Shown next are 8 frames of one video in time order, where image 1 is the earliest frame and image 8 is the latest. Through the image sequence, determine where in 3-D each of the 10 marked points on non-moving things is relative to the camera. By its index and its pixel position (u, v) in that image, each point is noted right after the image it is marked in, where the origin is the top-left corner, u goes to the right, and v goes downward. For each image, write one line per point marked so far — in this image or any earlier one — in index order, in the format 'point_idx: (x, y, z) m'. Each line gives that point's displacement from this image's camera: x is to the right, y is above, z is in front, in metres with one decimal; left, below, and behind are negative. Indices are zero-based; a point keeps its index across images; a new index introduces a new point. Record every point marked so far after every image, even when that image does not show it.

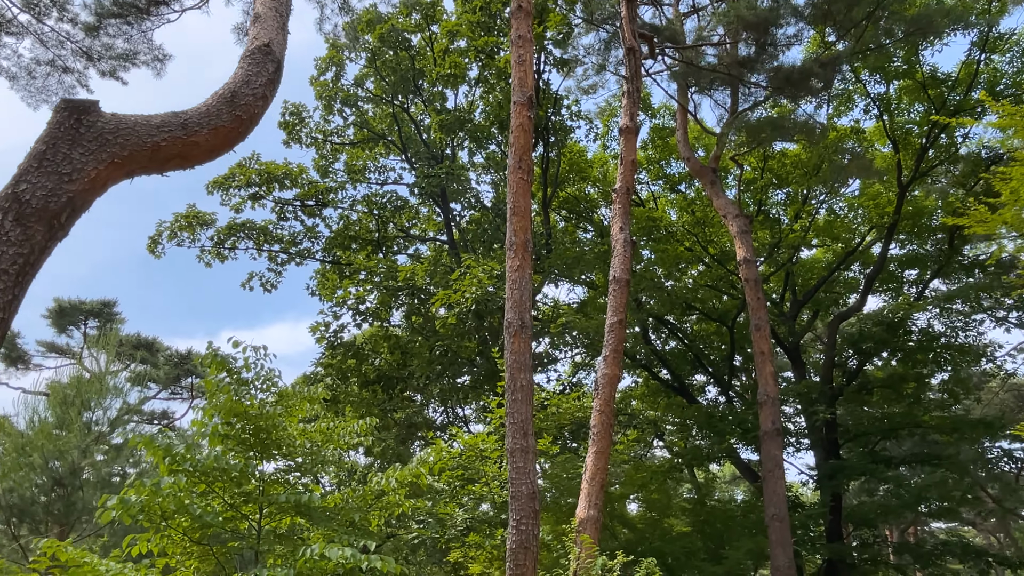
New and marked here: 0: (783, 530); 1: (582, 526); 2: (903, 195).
0: (+3.5, -3.1, +8.9) m
1: (+0.6, -1.9, +5.6) m
2: (+8.0, +1.9, +14.2) m
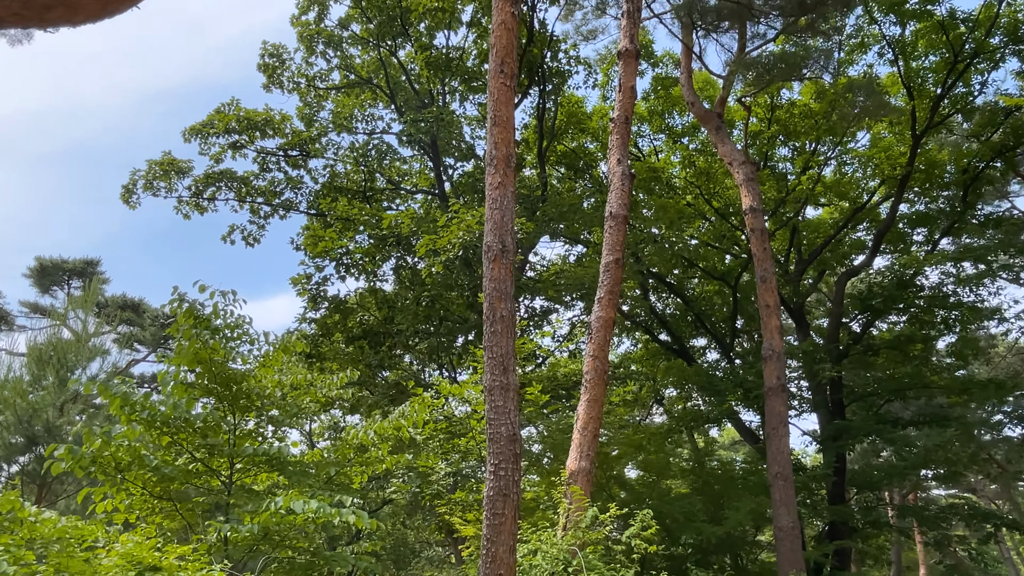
0: (+3.3, -2.4, +8.5) m
1: (+0.5, -1.4, +5.1) m
2: (+7.9, +2.8, +13.5) m
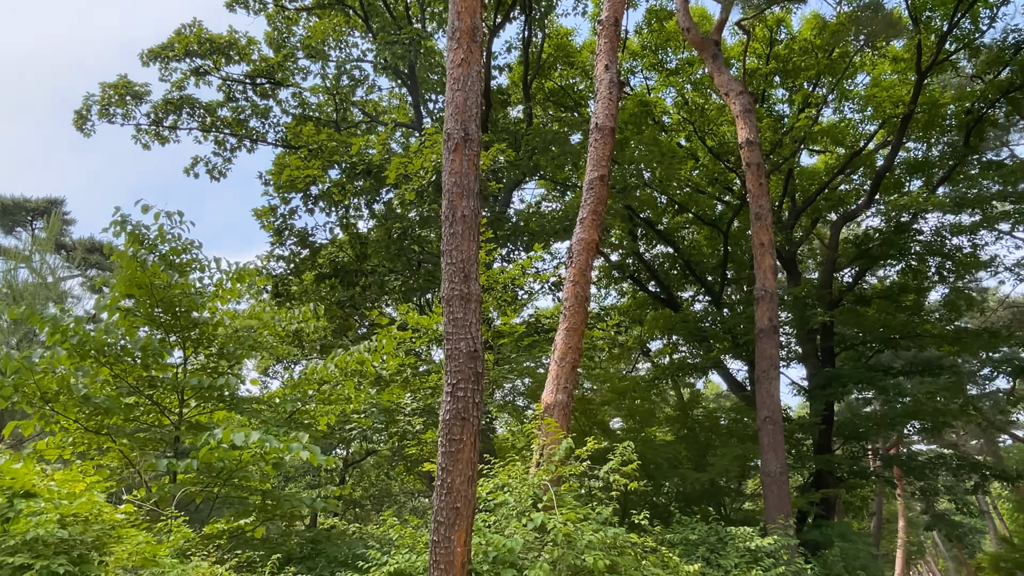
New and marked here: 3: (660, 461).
0: (+3.1, -1.7, +8.1) m
1: (+0.2, -0.8, +4.6) m
2: (+7.6, +3.8, +12.9) m
3: (+2.2, -2.6, +10.5) m
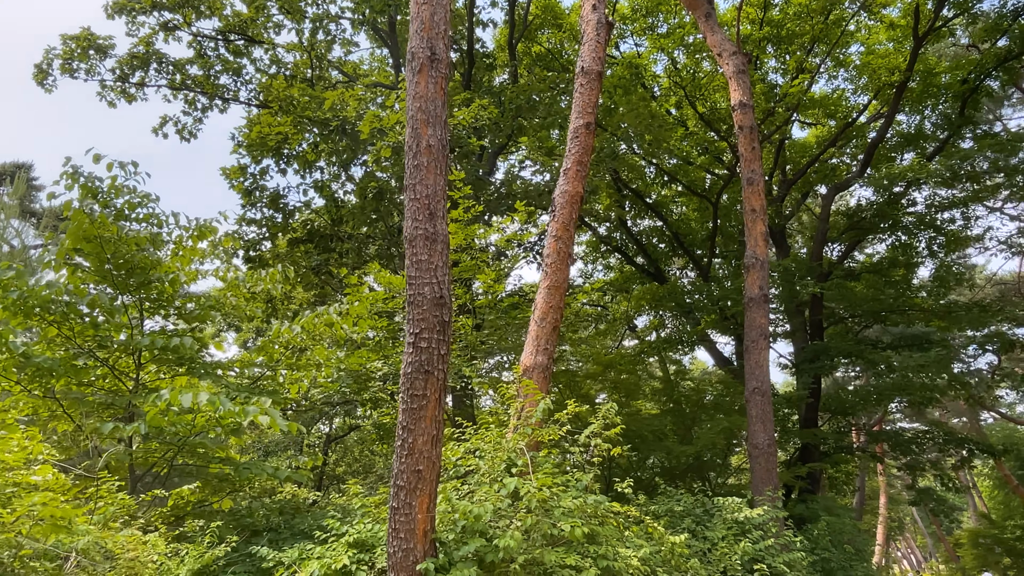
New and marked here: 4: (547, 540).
0: (+2.9, -1.3, +7.9) m
1: (+0.1, -0.5, +4.3) m
2: (+7.3, +4.3, +12.6) m
3: (+2.0, -2.1, +10.3) m
4: (+0.2, -1.1, +3.1) m
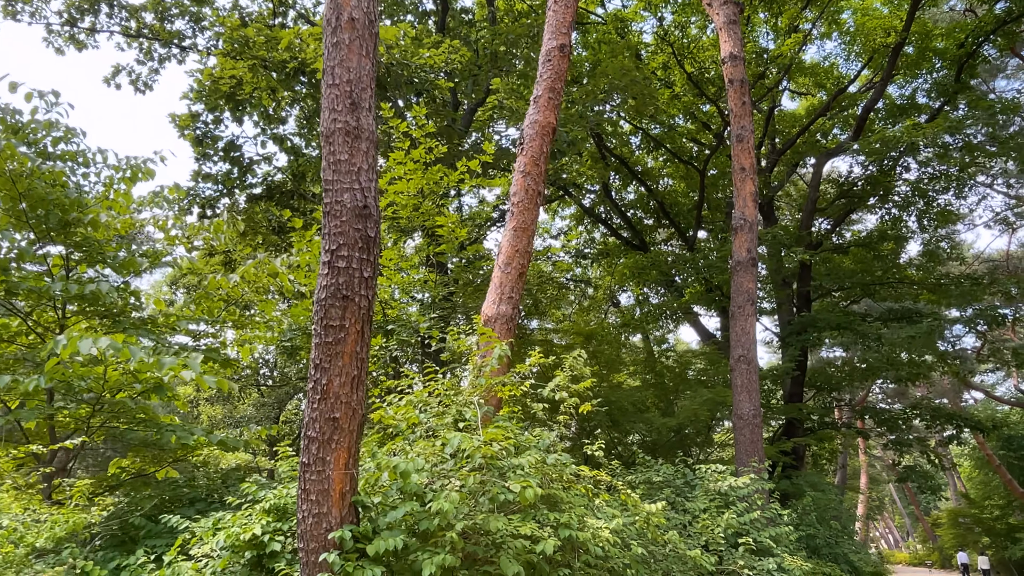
0: (+2.6, -0.9, +7.4) m
1: (-0.1, -0.2, +3.8) m
2: (+7.0, +4.8, +12.1) m
3: (+1.6, -1.7, +9.9) m
4: (-0.1, -0.8, +2.6) m
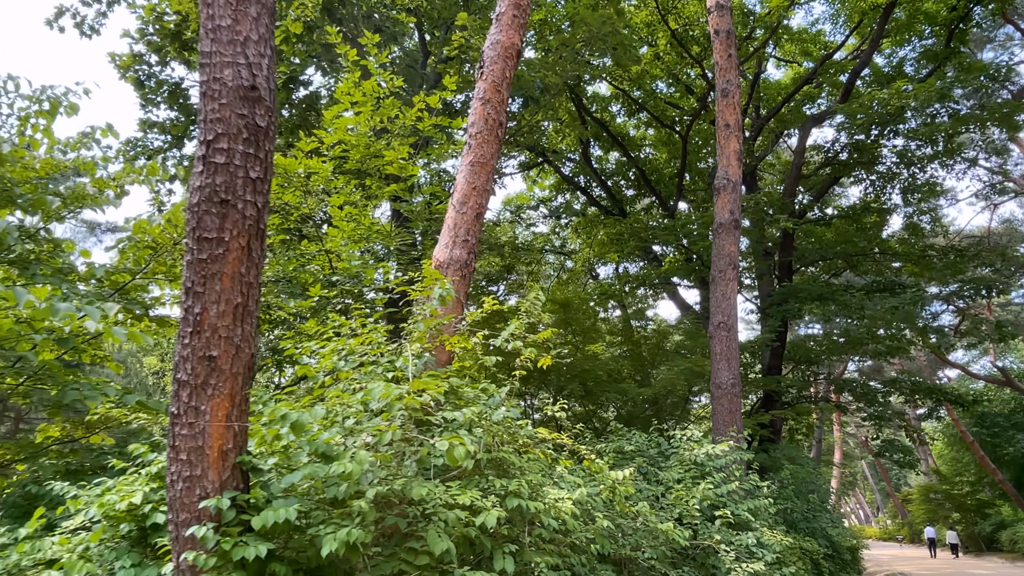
0: (+2.2, -0.5, +7.1) m
1: (-0.4, +0.1, +3.4) m
2: (+6.6, +5.2, +11.7) m
3: (+1.2, -1.2, +9.5) m
4: (-0.3, -0.5, +2.1) m
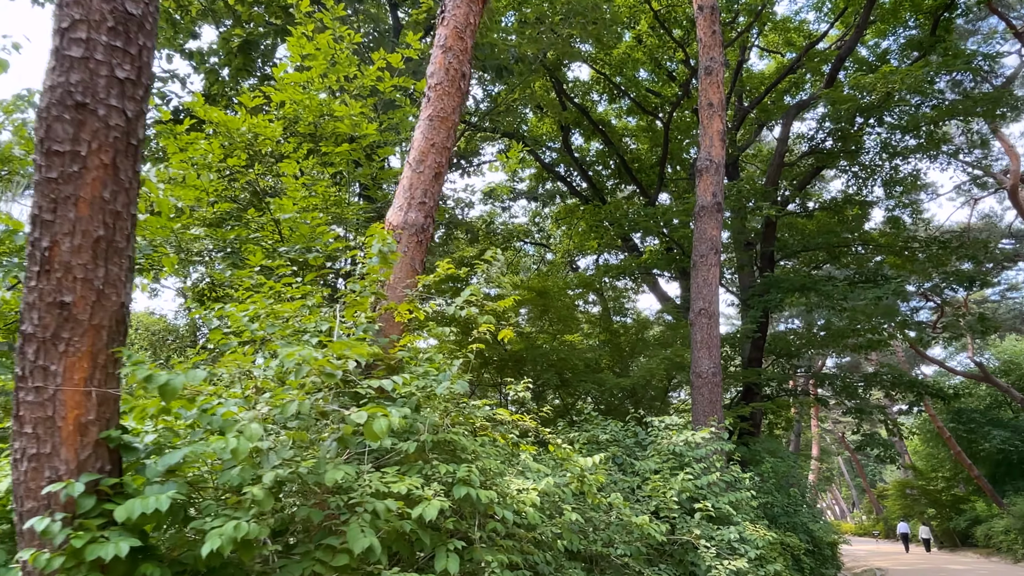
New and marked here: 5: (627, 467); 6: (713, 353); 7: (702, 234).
0: (+1.9, -0.4, +6.8) m
1: (-0.5, +0.2, +3.0) m
2: (+6.2, +5.4, +11.5) m
3: (+0.9, -1.0, +9.2) m
4: (-0.4, -0.4, +1.8) m
5: (+0.7, -1.1, +4.3) m
6: (+1.9, -0.6, +6.7) m
7: (+1.9, +0.6, +7.1) m
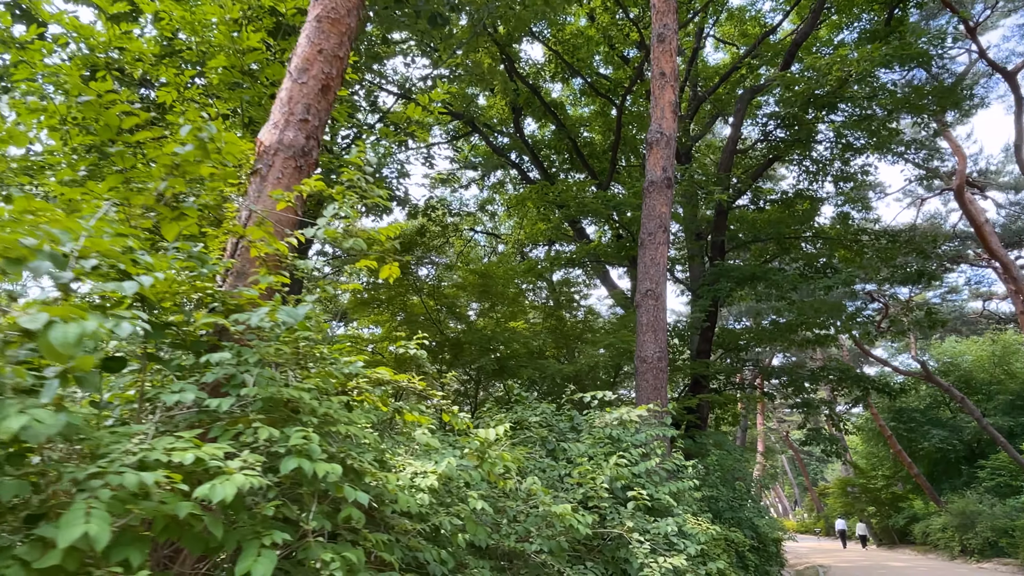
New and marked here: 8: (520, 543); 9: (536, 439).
0: (+1.3, -0.2, +6.4) m
1: (-0.9, +0.5, +2.5) m
2: (+5.5, +5.5, +11.3) m
3: (+0.1, -0.8, +8.7) m
4: (-0.7, -0.2, +1.2) m
5: (+0.2, -0.9, +3.8) m
6: (+1.3, -0.4, +6.3) m
7: (+1.3, +0.7, +6.7) m
8: (0.0, -1.0, +2.7) m
9: (+0.1, -0.8, +3.8) m
